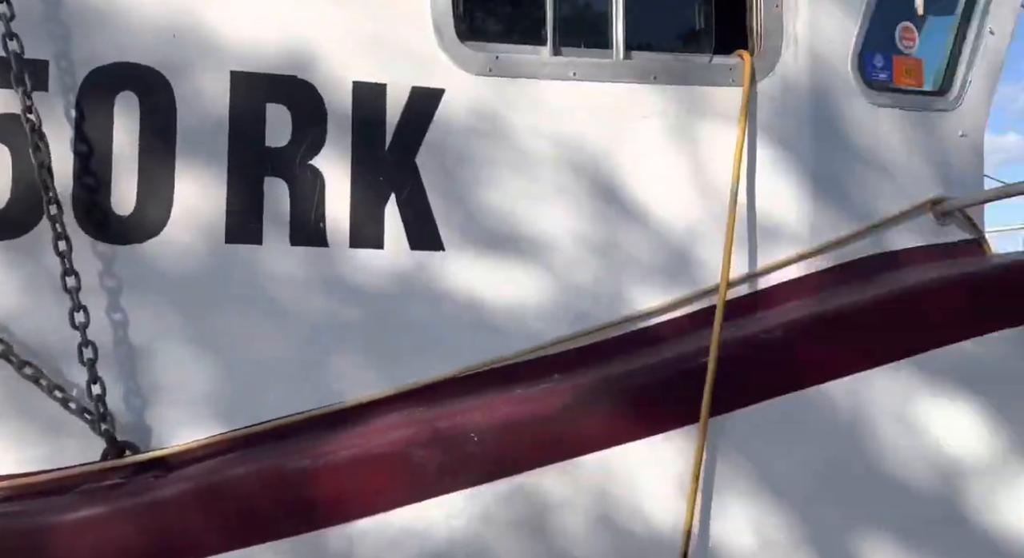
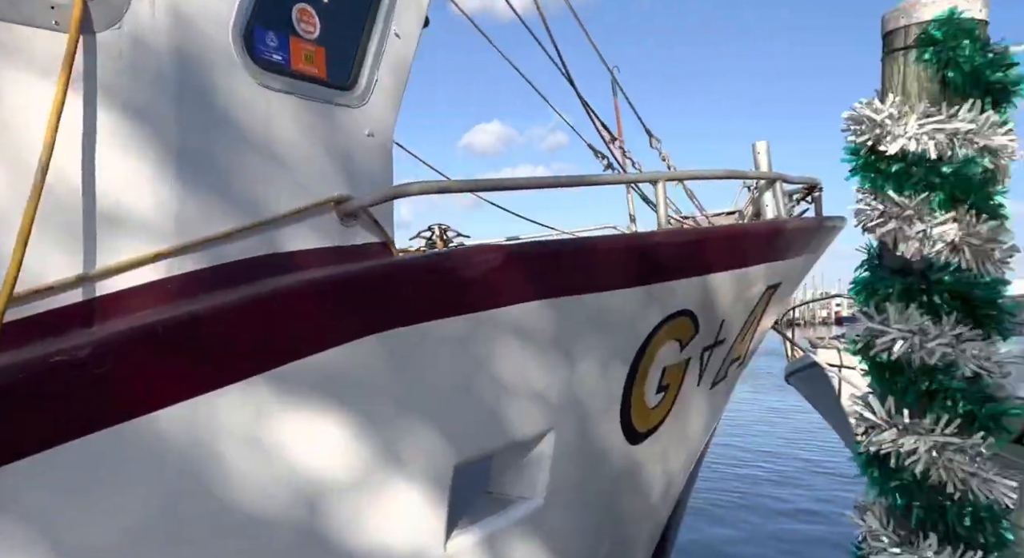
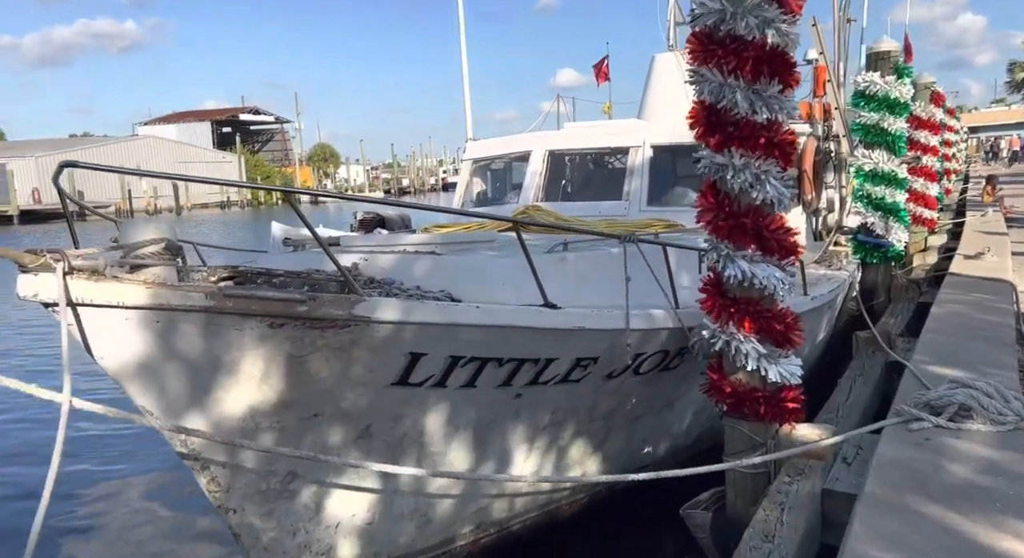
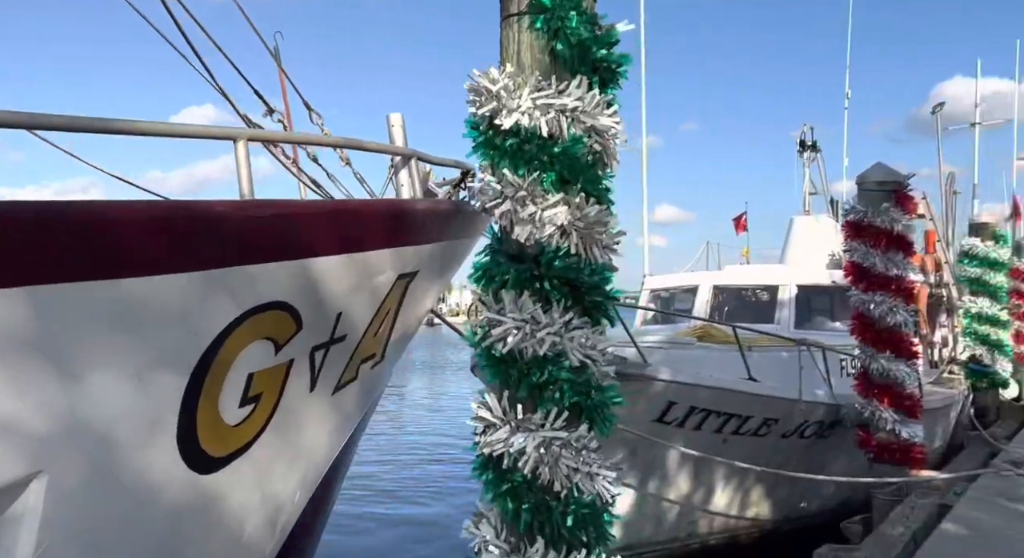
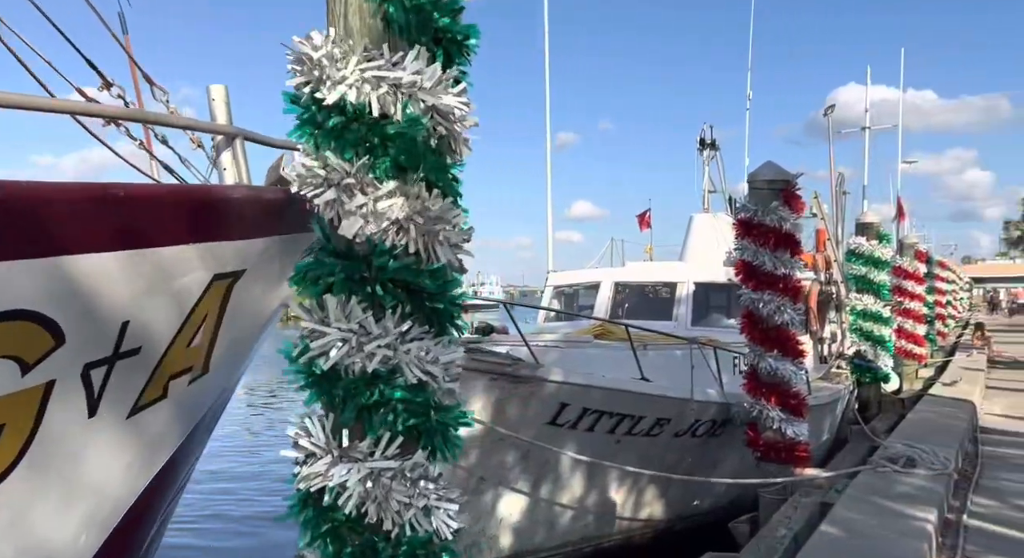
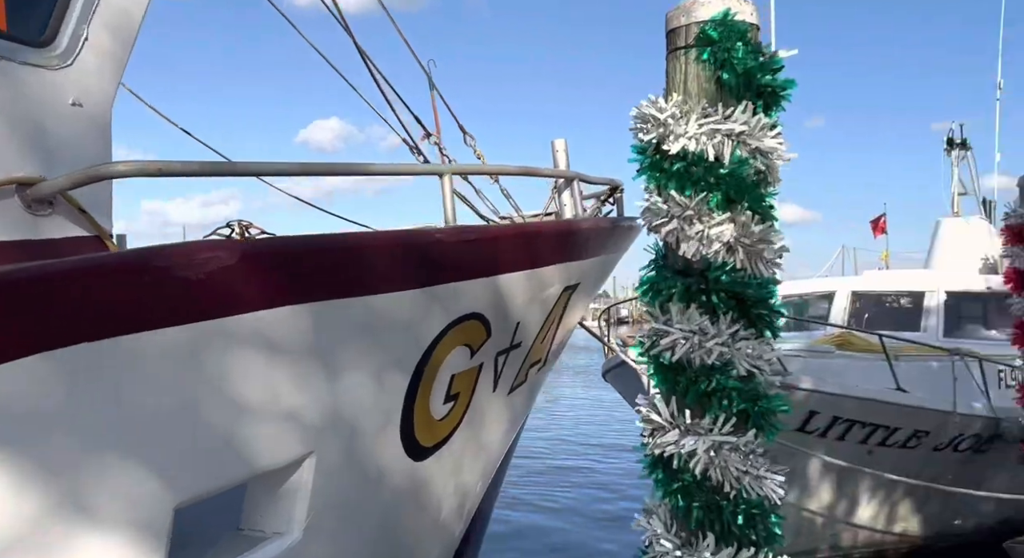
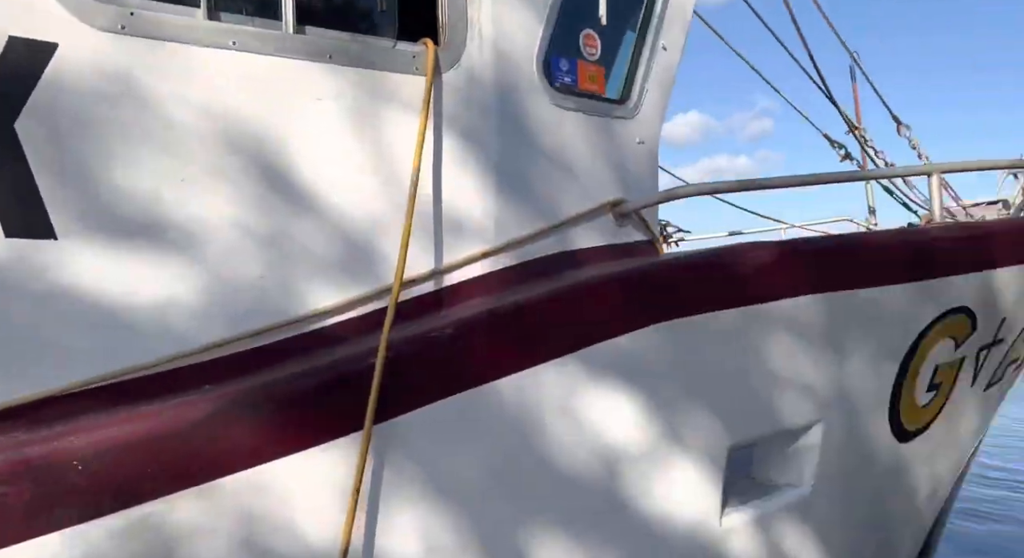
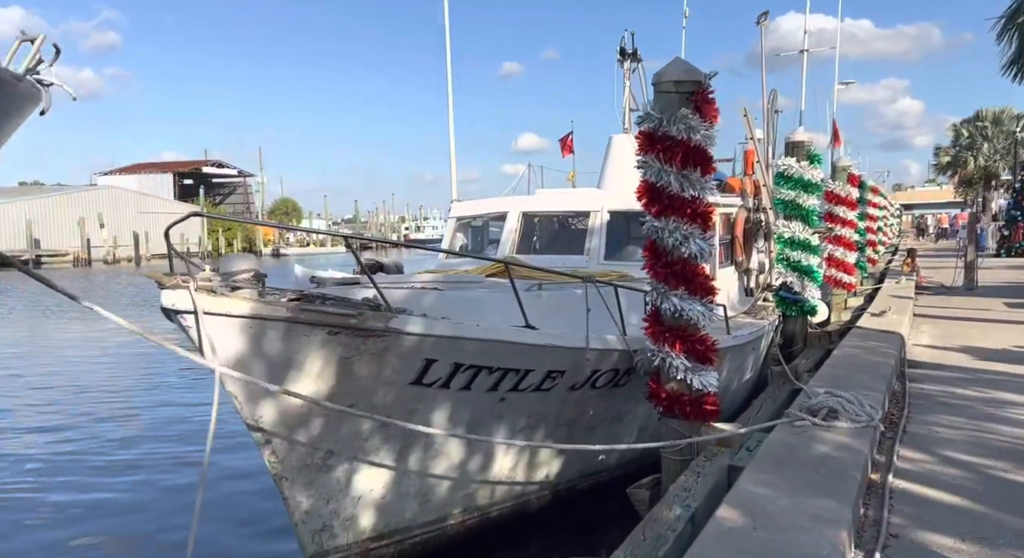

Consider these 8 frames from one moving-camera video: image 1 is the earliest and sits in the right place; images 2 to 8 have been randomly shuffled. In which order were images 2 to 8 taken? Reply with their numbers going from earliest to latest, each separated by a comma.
7, 2, 6, 4, 5, 8, 3
